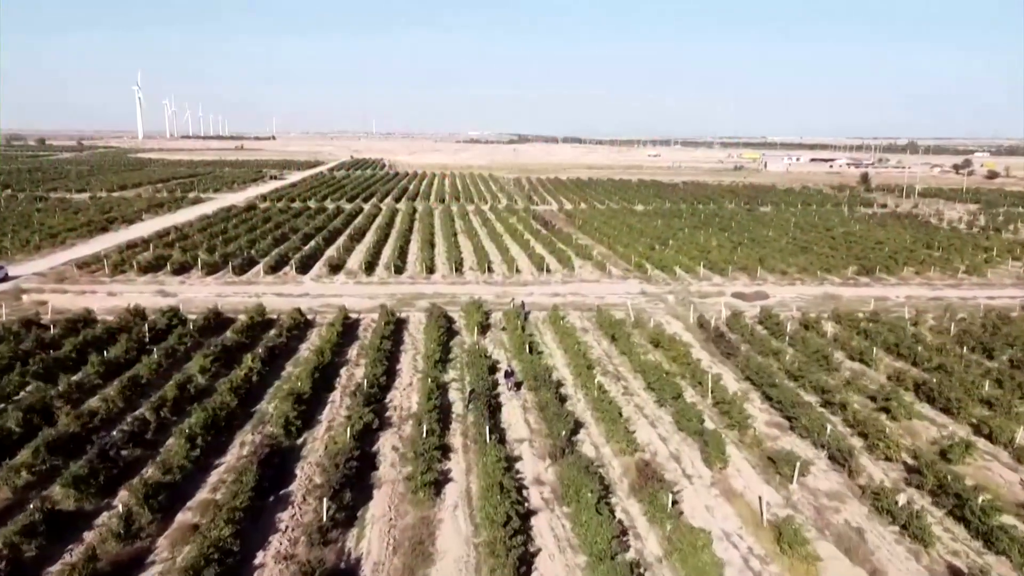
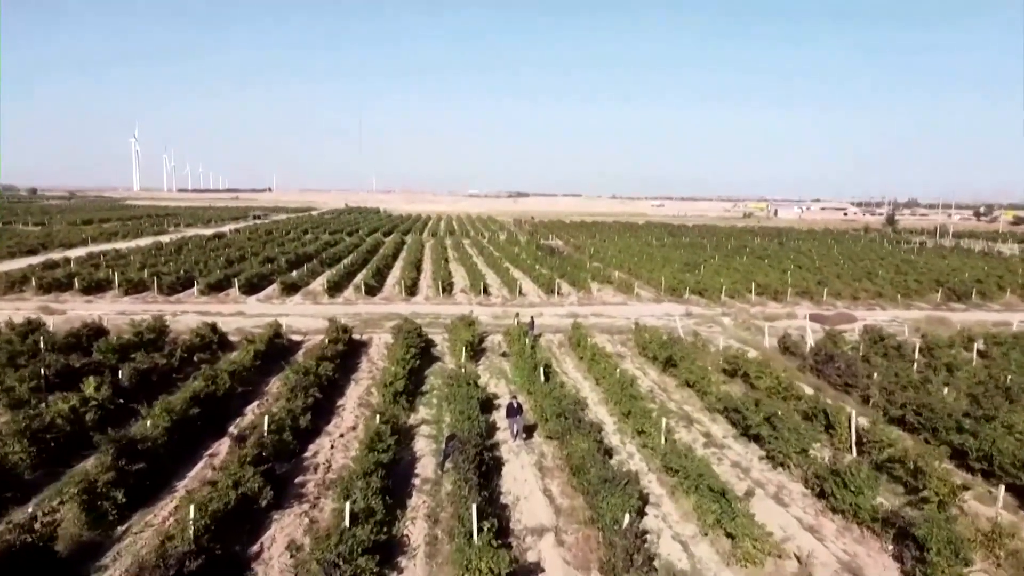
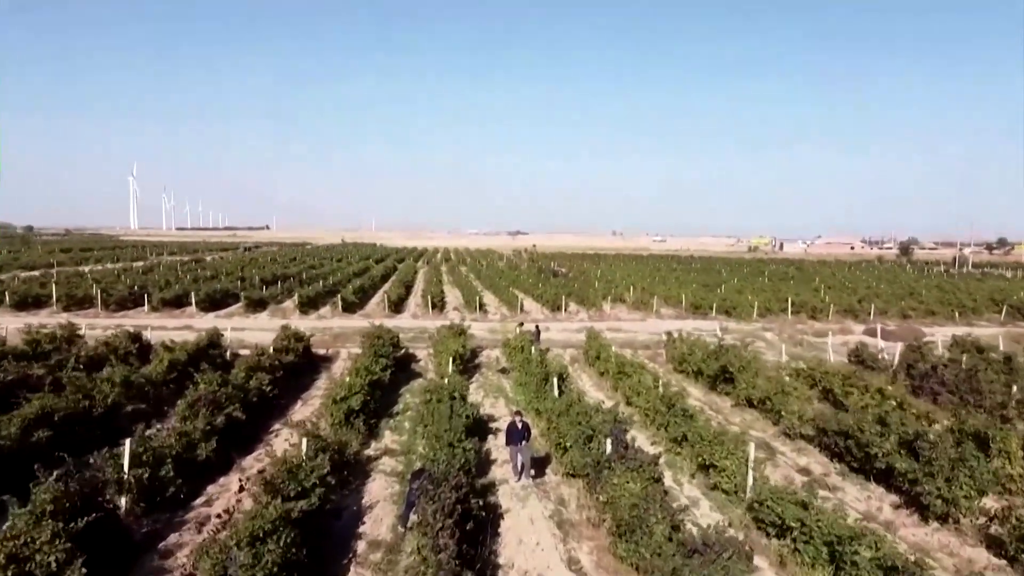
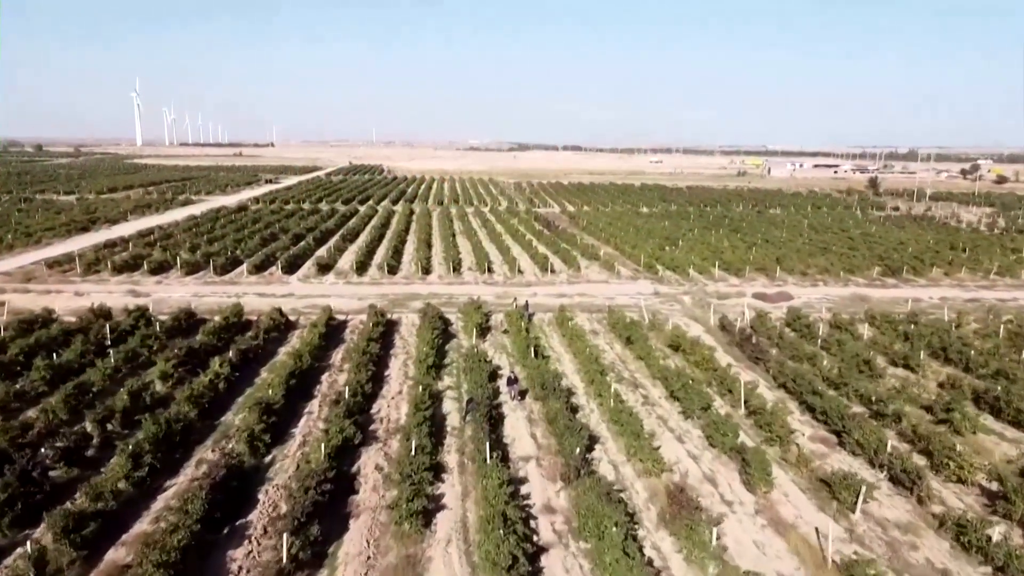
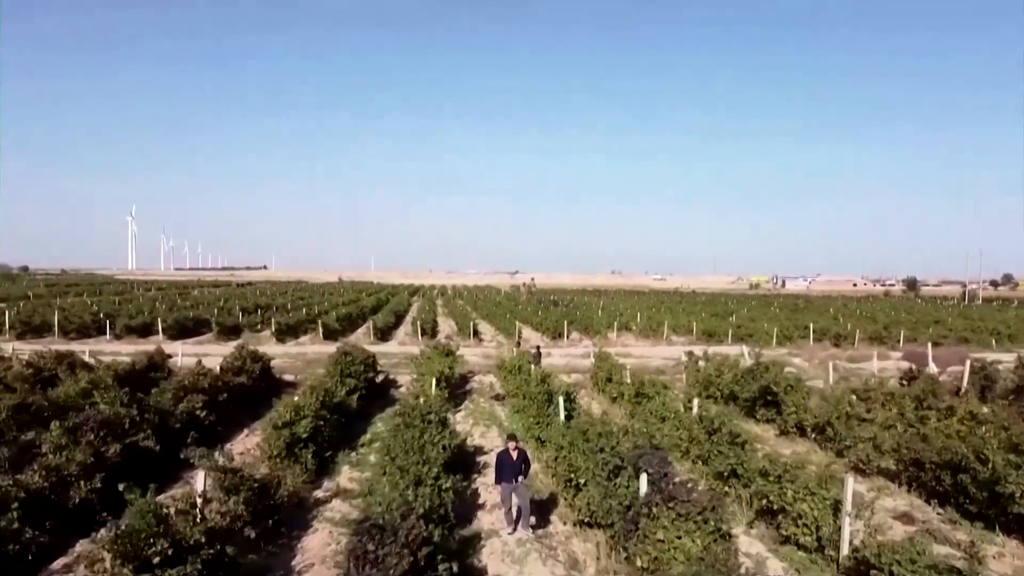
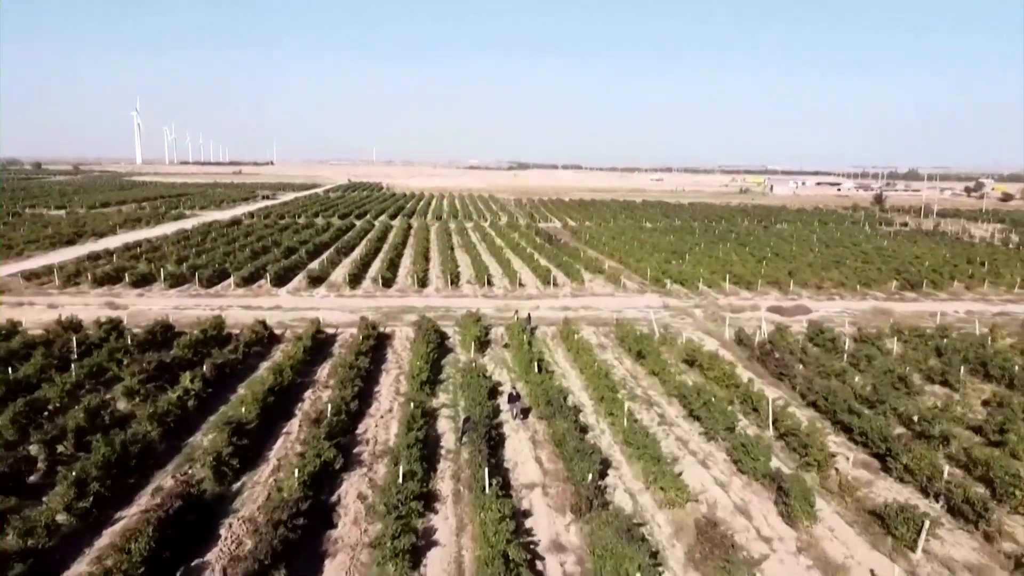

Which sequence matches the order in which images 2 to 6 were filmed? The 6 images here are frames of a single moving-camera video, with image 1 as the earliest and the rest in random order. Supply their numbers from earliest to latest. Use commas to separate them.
4, 6, 2, 3, 5
